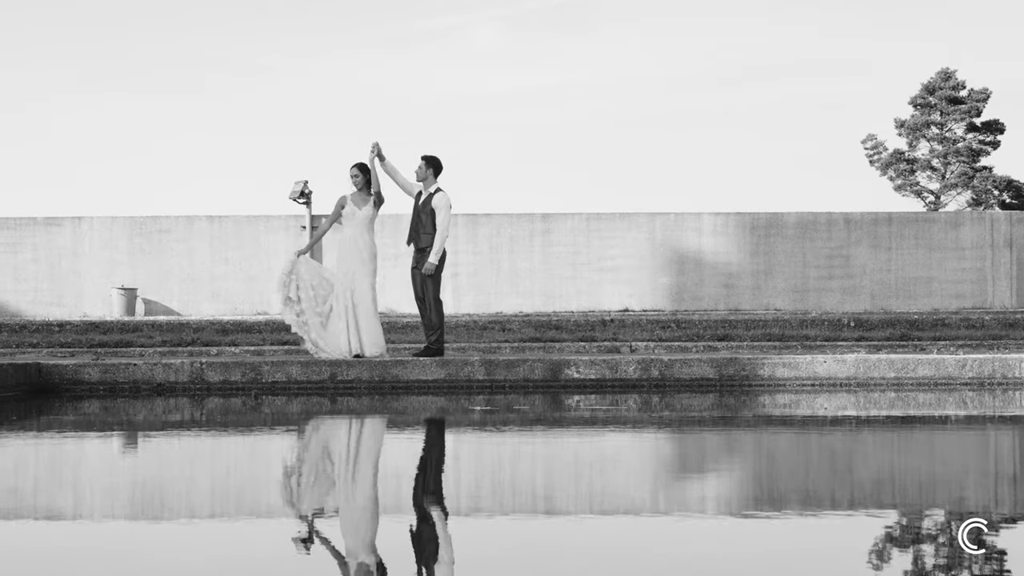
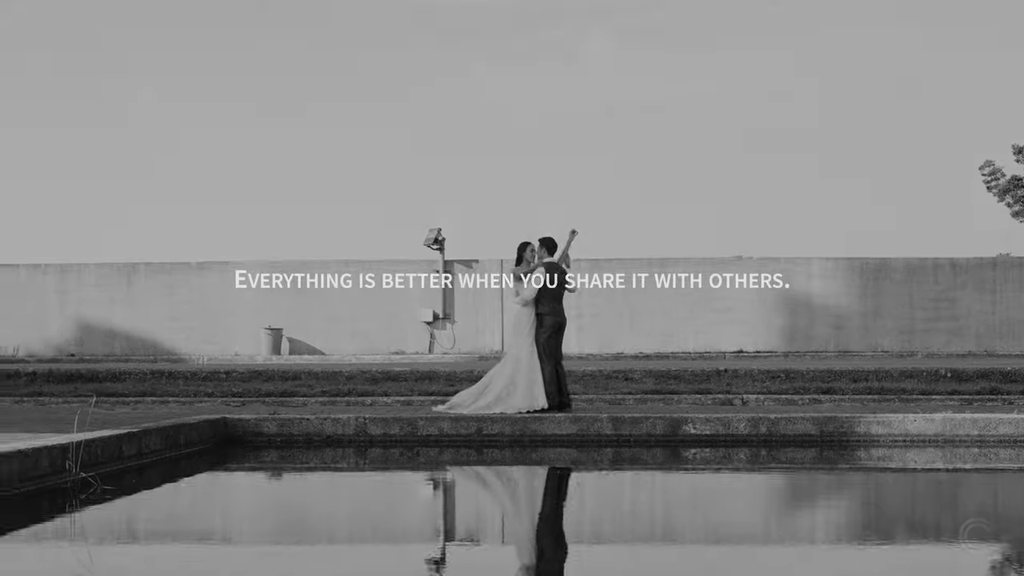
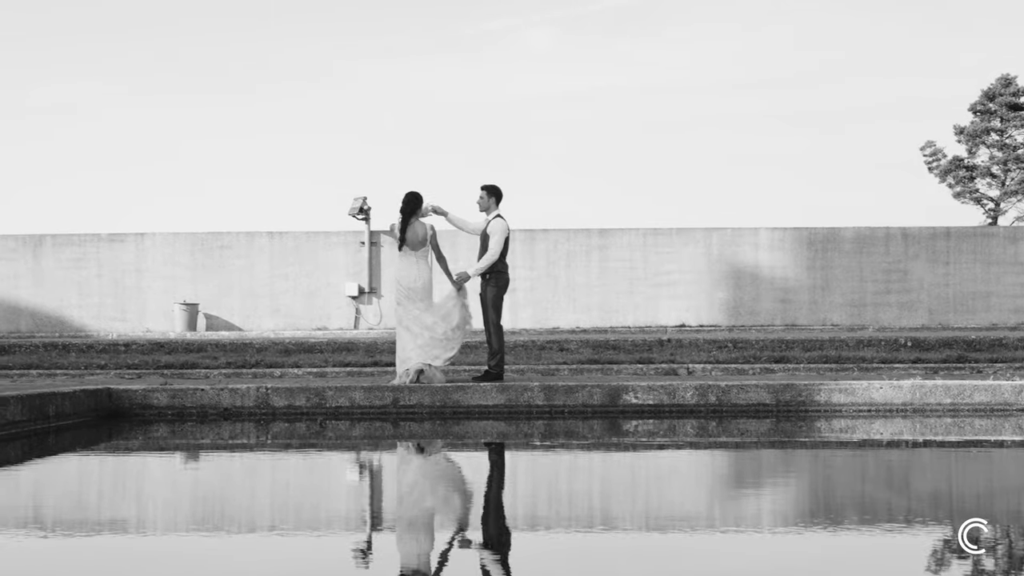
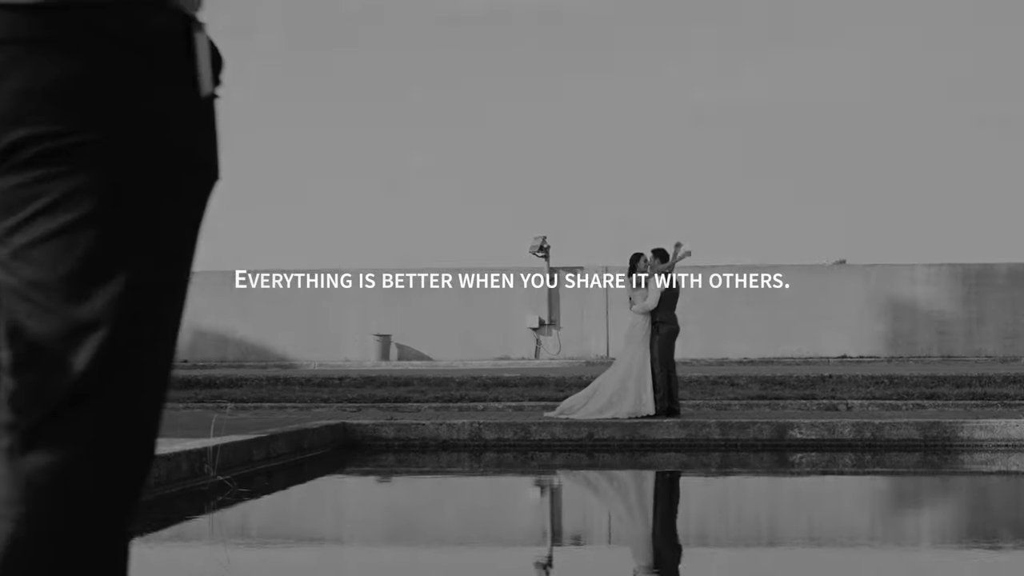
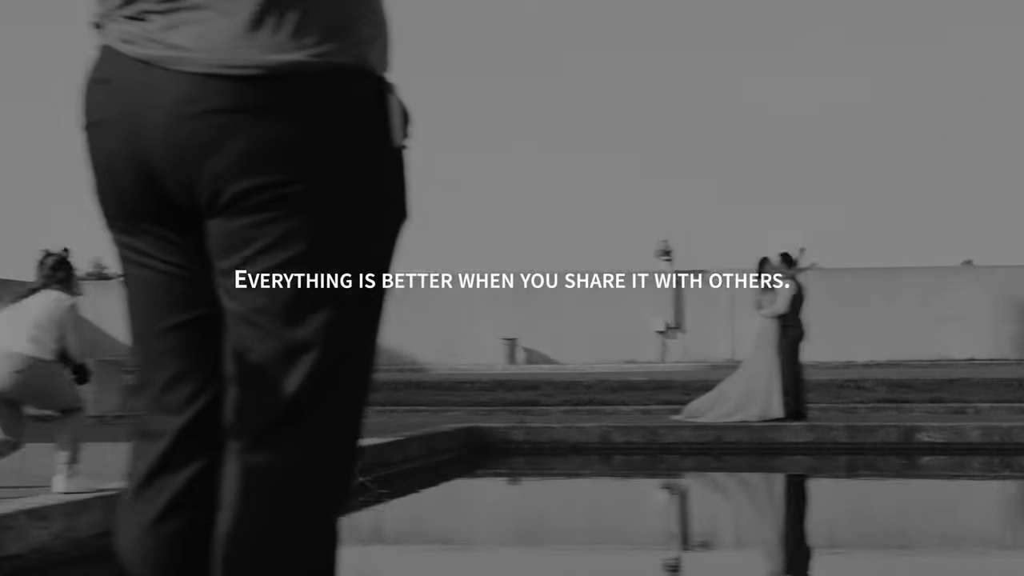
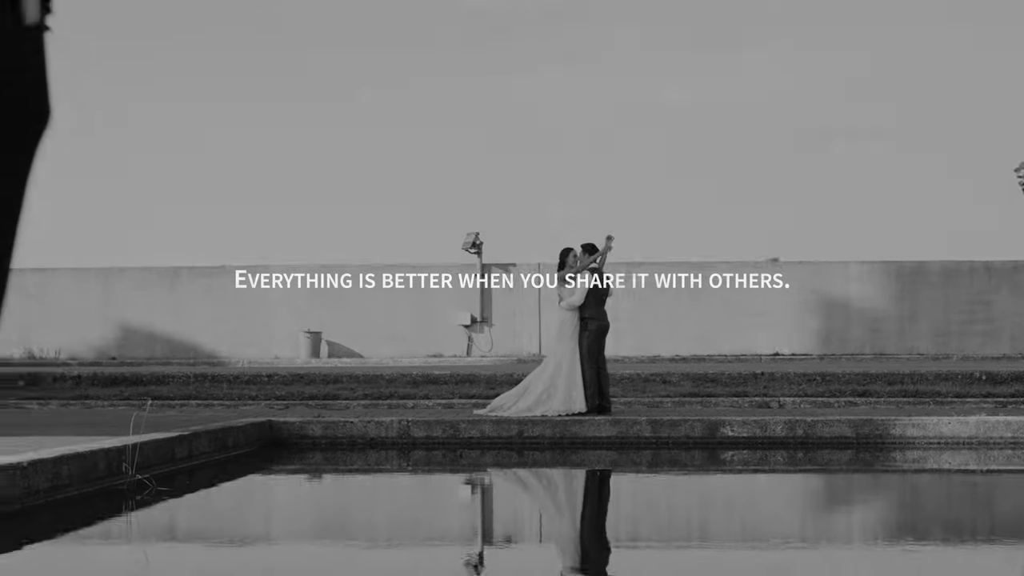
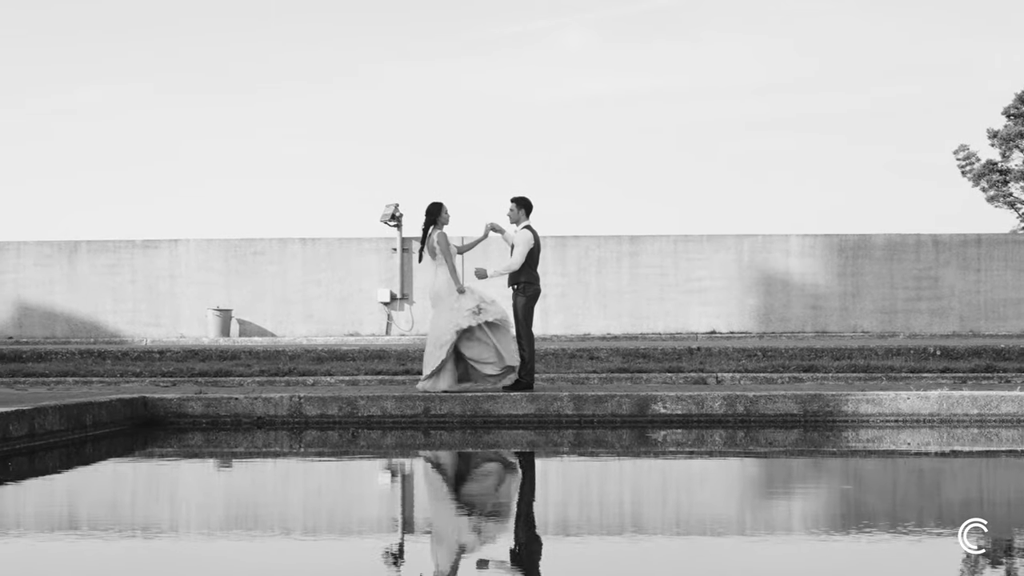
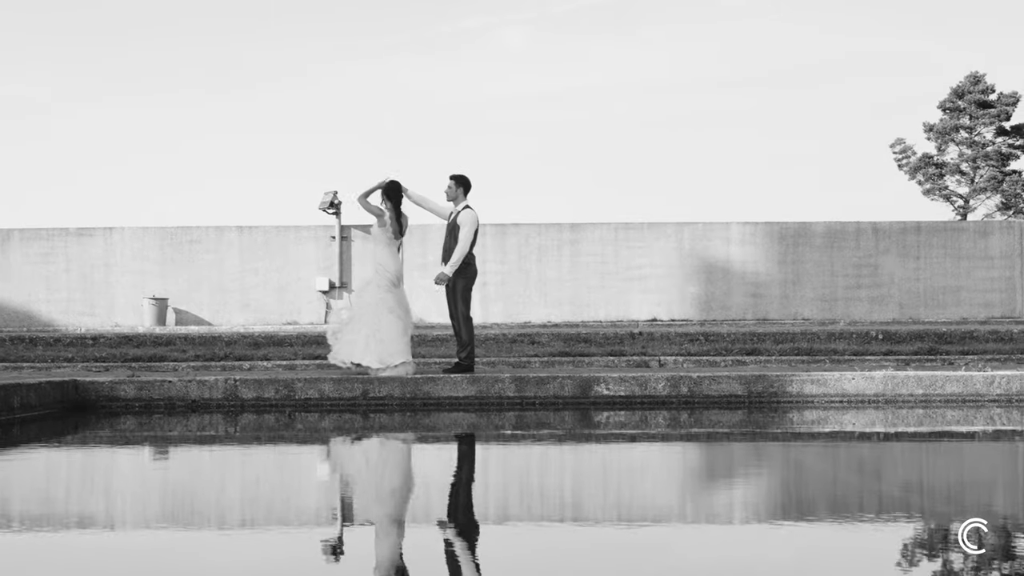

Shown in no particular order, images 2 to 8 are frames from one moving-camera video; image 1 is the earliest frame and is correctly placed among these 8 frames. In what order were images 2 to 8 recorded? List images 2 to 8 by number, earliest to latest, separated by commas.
8, 3, 7, 2, 6, 4, 5
